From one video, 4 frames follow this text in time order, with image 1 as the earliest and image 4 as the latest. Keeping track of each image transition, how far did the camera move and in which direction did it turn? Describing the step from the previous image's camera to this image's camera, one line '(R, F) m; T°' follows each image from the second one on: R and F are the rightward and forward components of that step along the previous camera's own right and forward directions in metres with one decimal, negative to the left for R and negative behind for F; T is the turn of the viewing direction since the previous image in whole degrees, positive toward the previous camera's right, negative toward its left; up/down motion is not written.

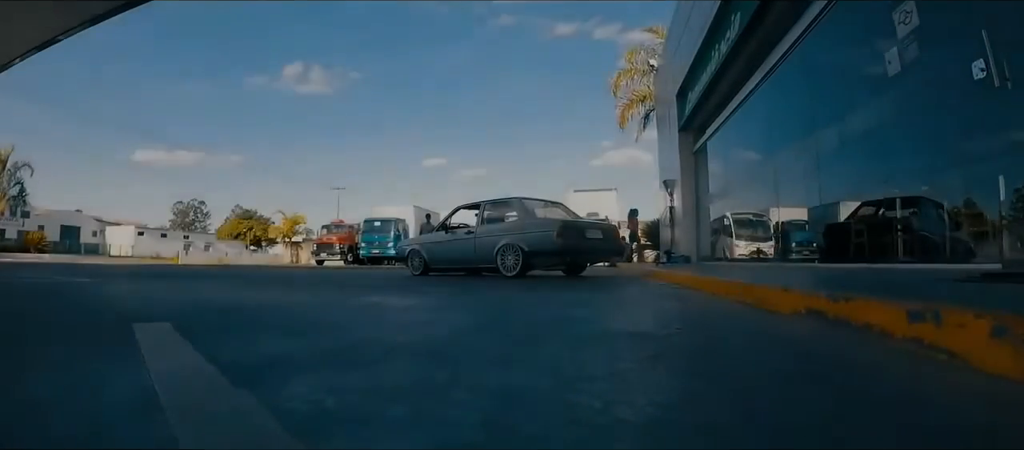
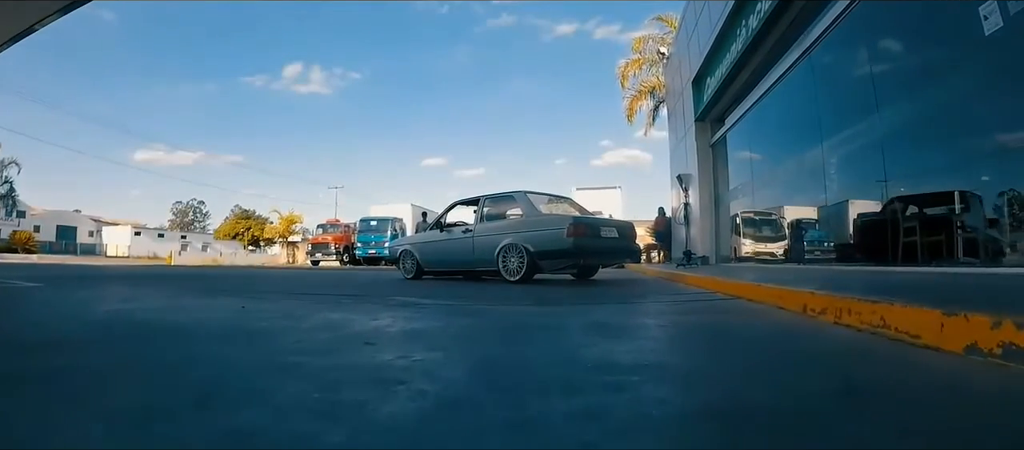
(0.0, +0.8) m; 0°
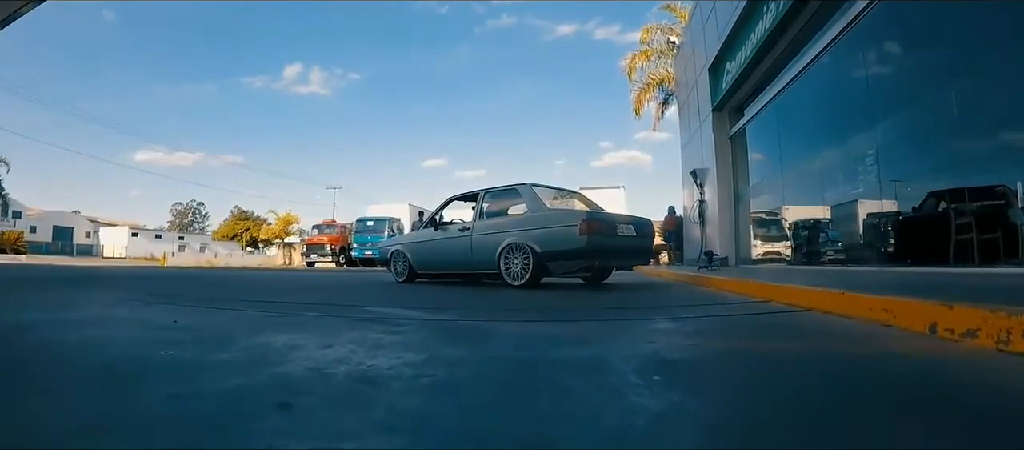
(0.0, +0.7) m; 0°
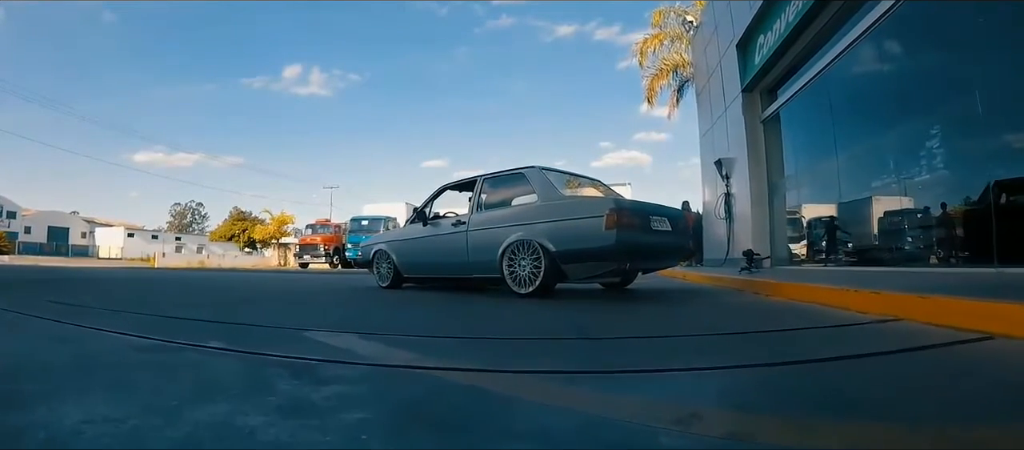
(0.0, +1.0) m; 0°
